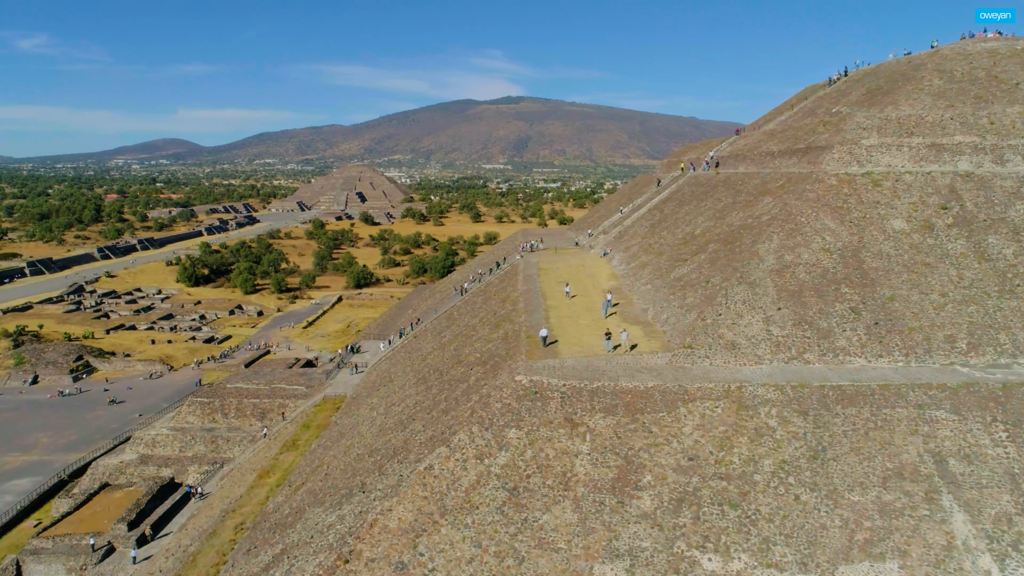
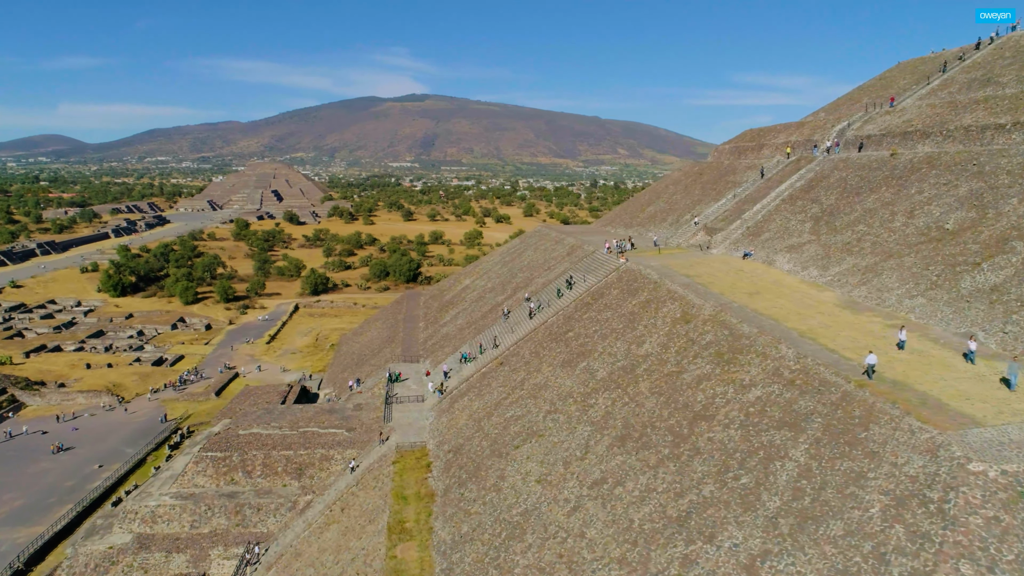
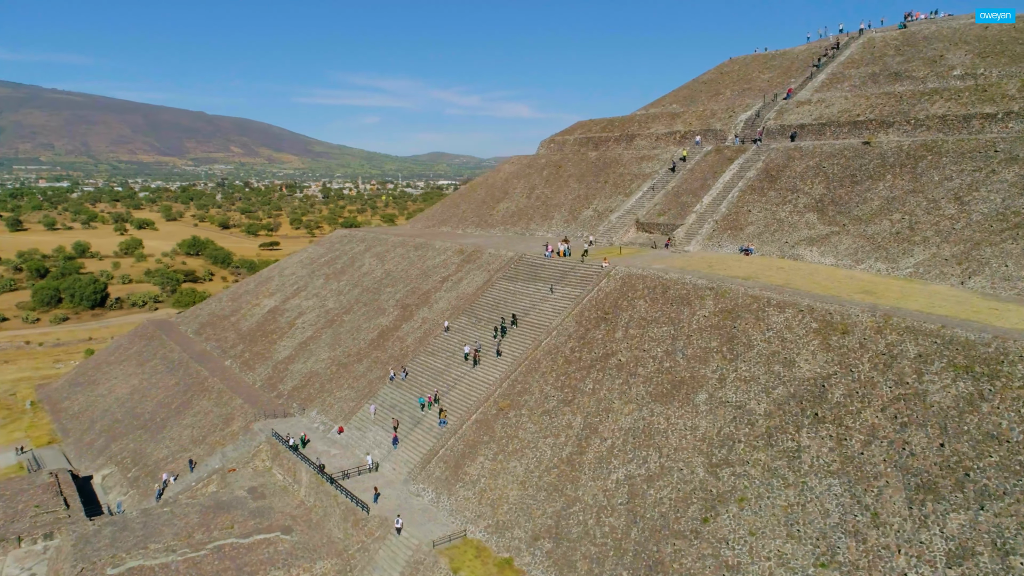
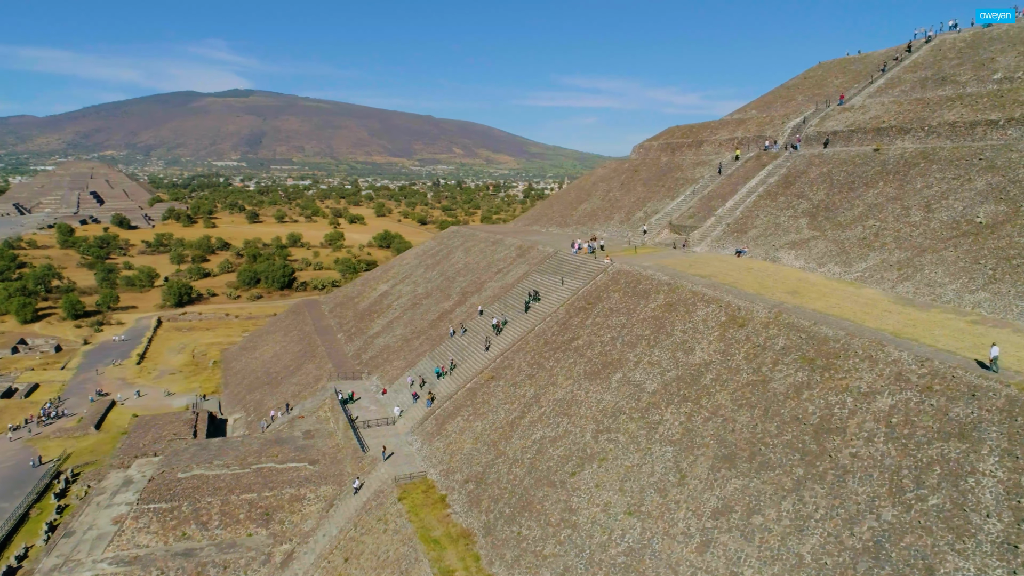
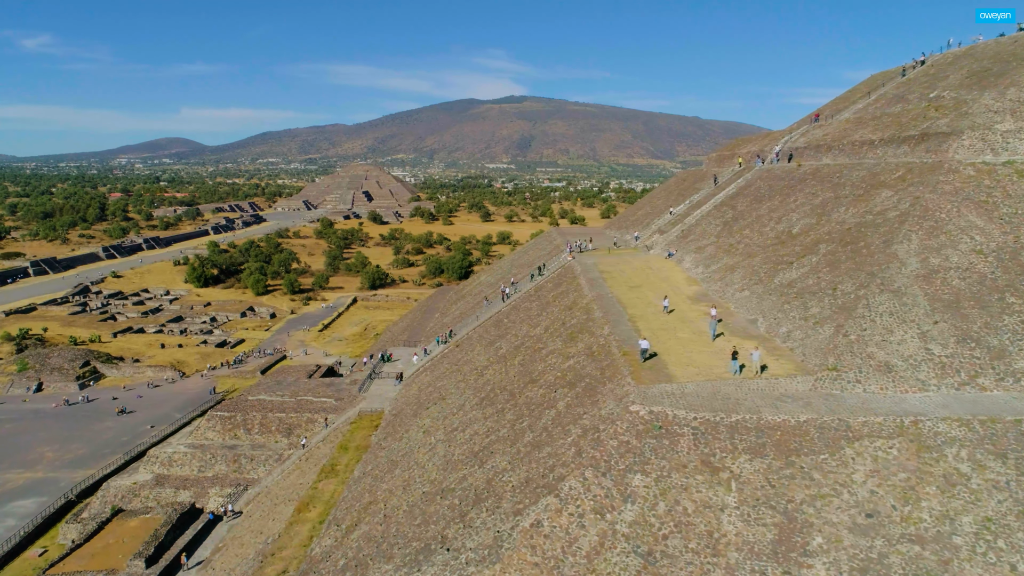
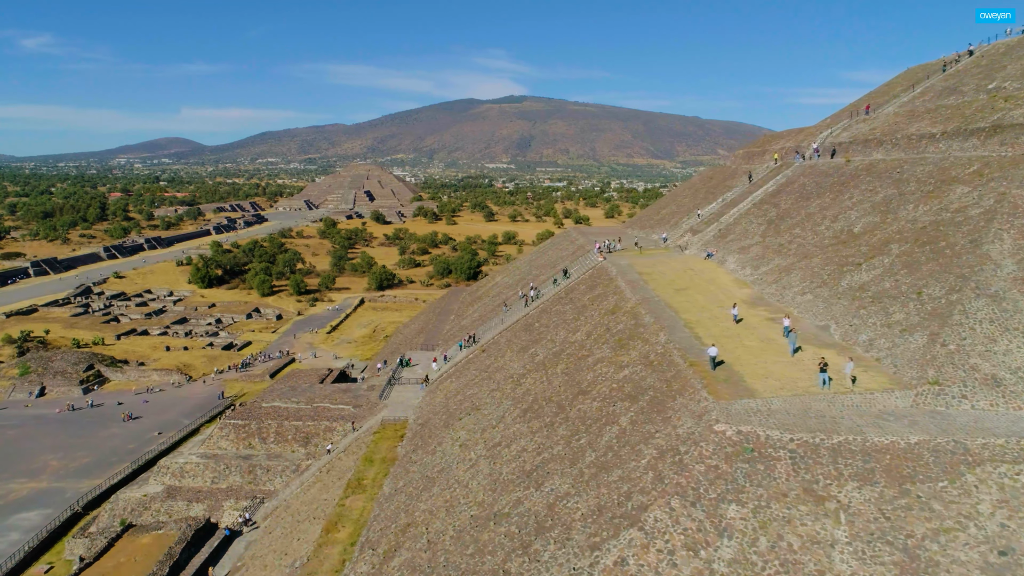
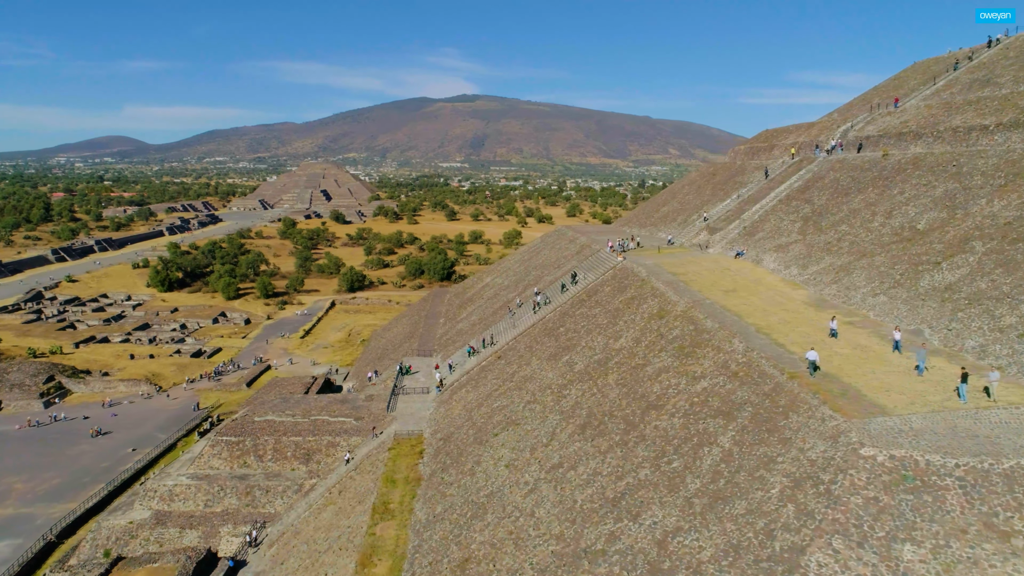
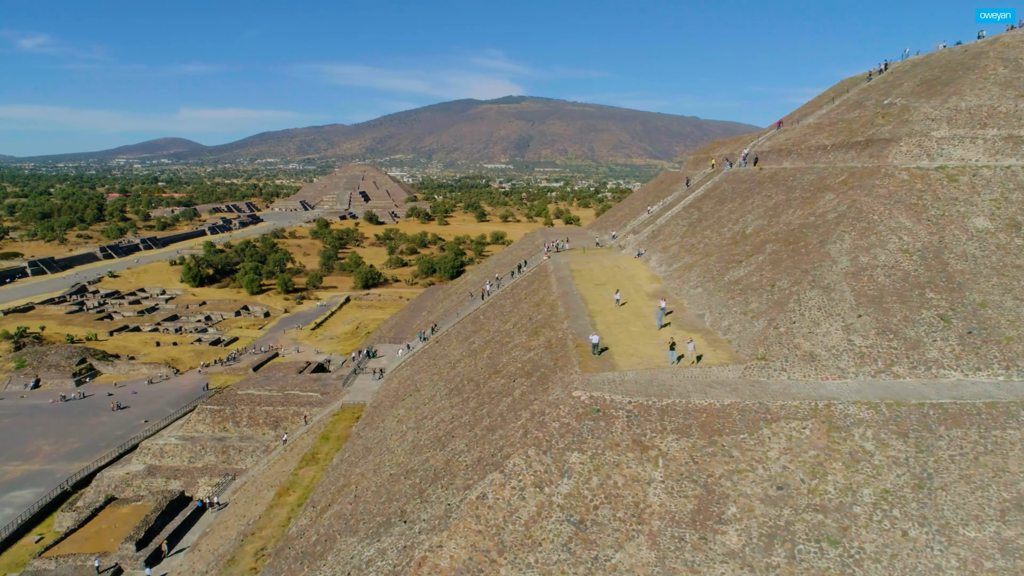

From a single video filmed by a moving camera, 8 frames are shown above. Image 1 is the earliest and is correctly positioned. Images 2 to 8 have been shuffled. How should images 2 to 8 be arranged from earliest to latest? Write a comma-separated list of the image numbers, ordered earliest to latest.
8, 5, 6, 7, 2, 4, 3
